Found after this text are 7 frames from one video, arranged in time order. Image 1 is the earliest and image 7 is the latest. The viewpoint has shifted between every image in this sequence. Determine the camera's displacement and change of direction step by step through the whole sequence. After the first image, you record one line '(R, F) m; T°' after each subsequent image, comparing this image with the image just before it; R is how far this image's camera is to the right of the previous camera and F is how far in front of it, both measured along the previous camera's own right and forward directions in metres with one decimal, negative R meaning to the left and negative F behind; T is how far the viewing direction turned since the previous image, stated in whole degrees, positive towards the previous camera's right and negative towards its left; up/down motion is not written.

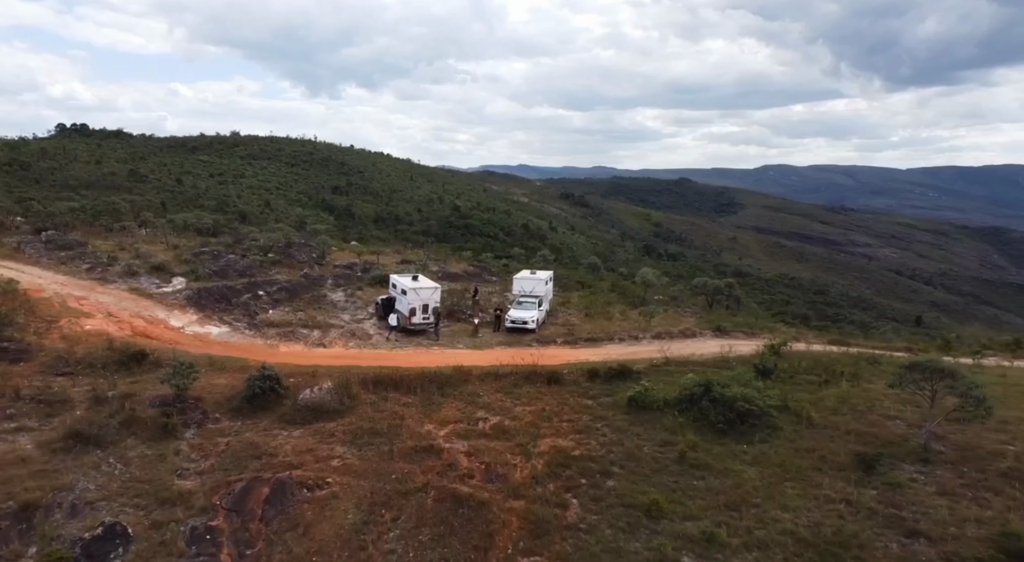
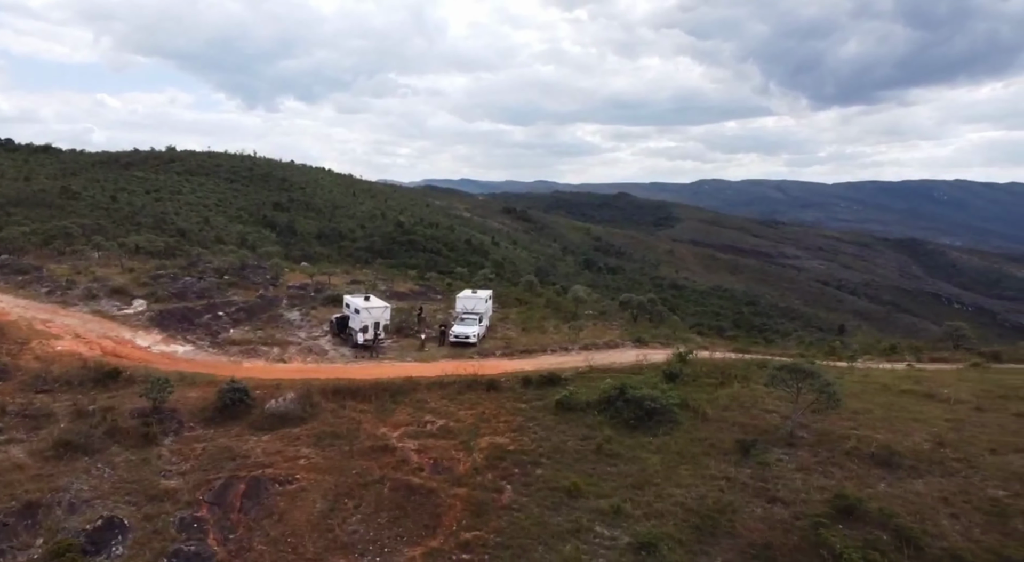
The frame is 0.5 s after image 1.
(+0.1, -2.3) m; +6°
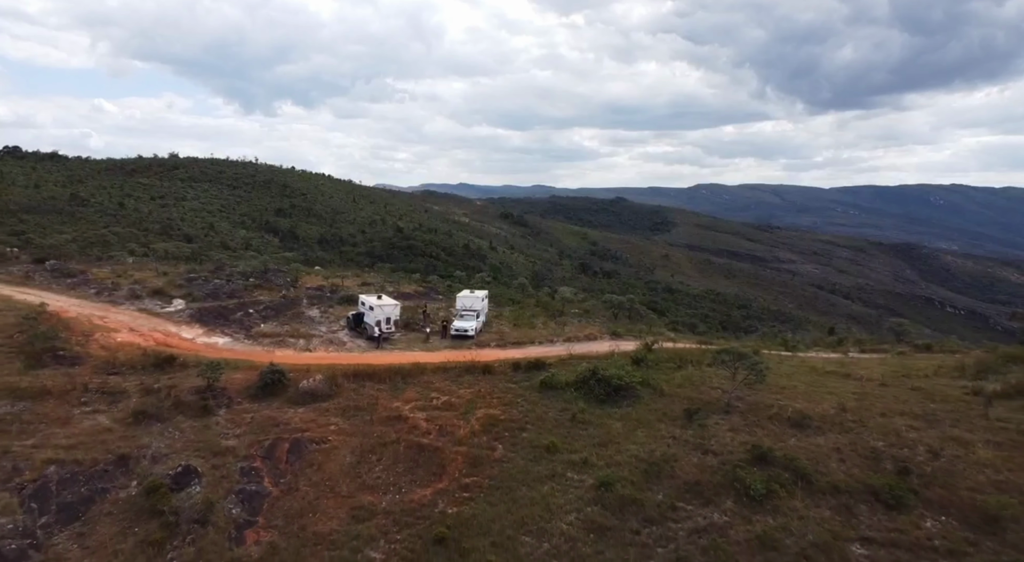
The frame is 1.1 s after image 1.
(+0.2, -3.4) m; 0°
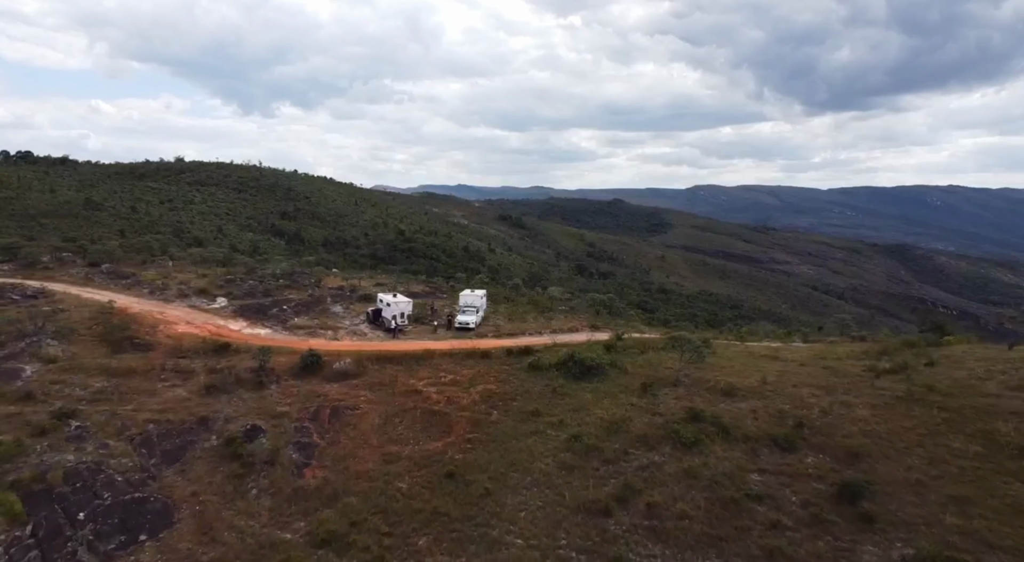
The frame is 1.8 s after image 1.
(+0.2, -4.5) m; 0°
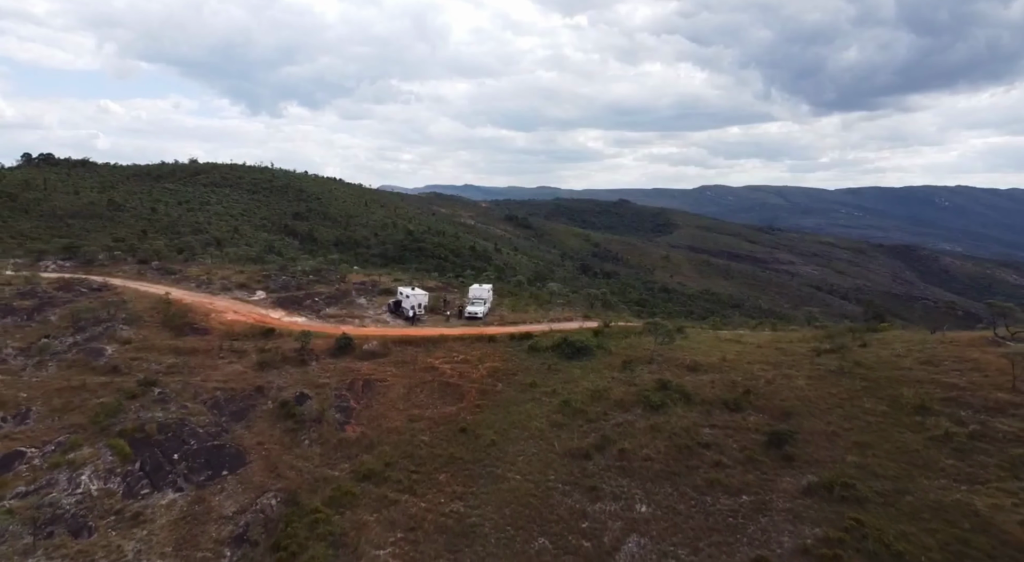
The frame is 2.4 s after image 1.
(+0.2, -4.2) m; -1°
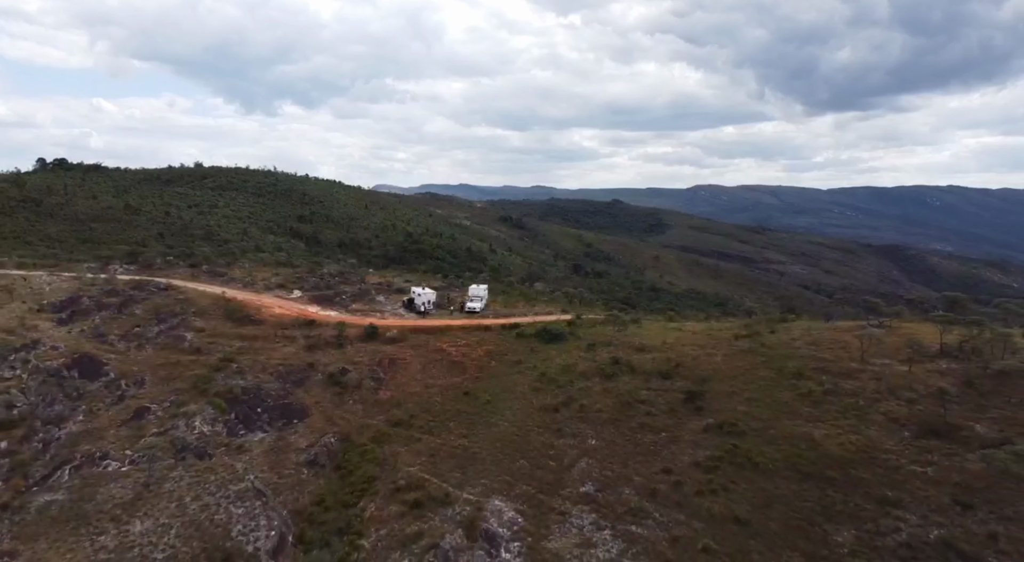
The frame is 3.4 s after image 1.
(+0.3, -7.7) m; 0°
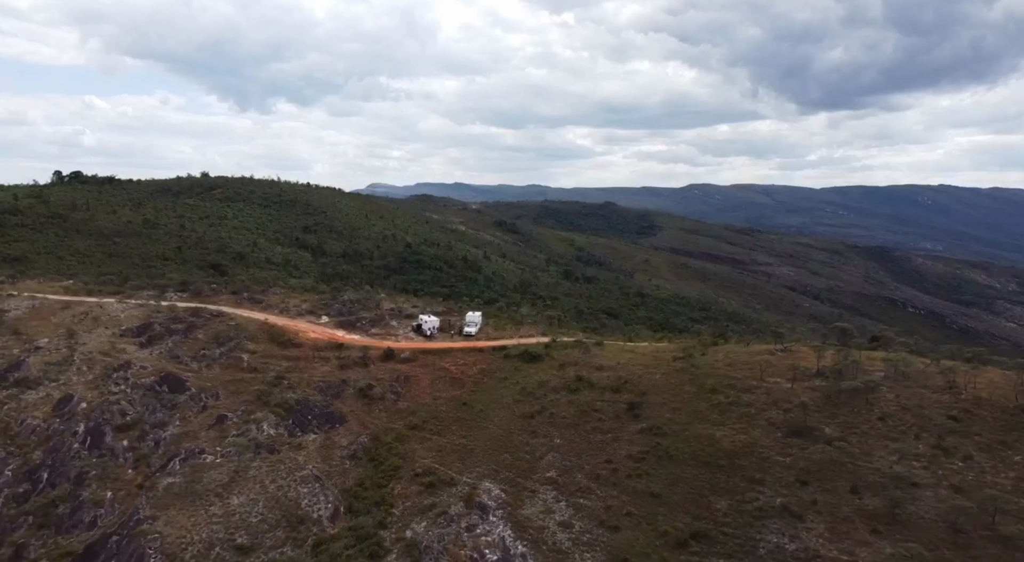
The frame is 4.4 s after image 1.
(+0.5, -9.3) m; +1°
